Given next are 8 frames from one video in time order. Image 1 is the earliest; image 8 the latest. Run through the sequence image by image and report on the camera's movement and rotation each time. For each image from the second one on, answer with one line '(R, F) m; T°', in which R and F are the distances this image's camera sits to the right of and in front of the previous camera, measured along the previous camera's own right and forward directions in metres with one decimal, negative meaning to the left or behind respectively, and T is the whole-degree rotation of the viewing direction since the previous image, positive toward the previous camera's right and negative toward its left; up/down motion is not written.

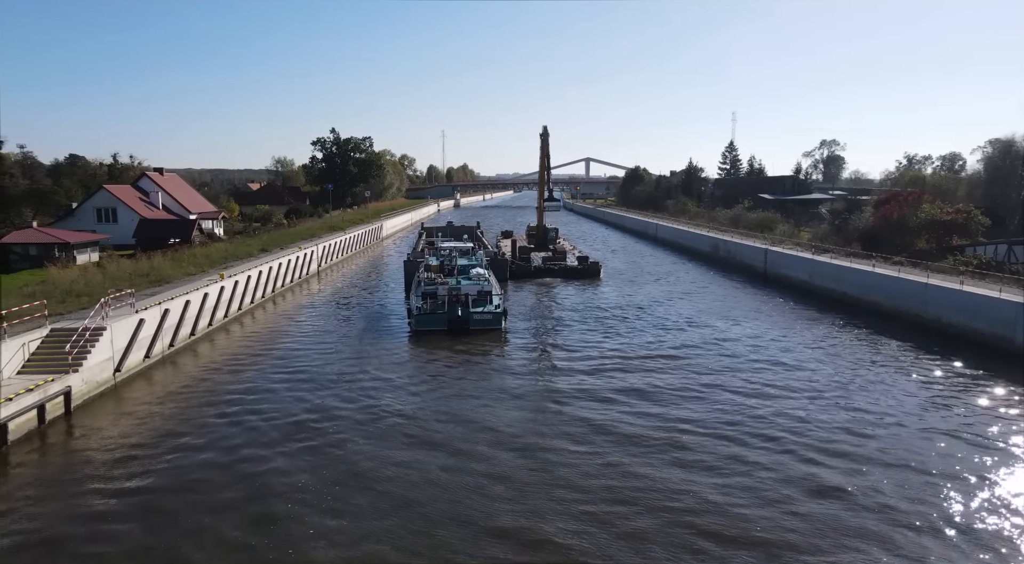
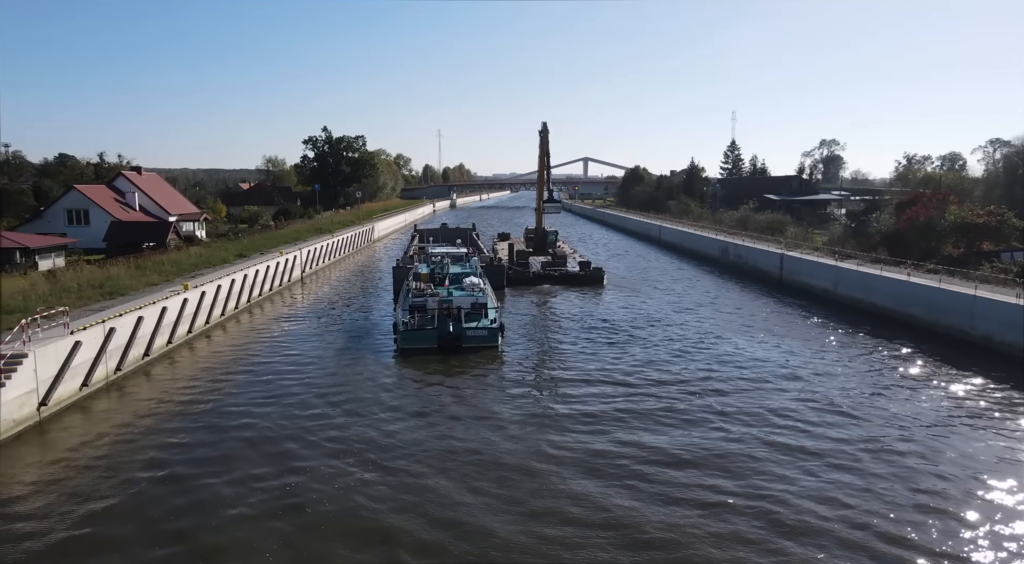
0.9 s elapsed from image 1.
(0.0, +2.5) m; 0°
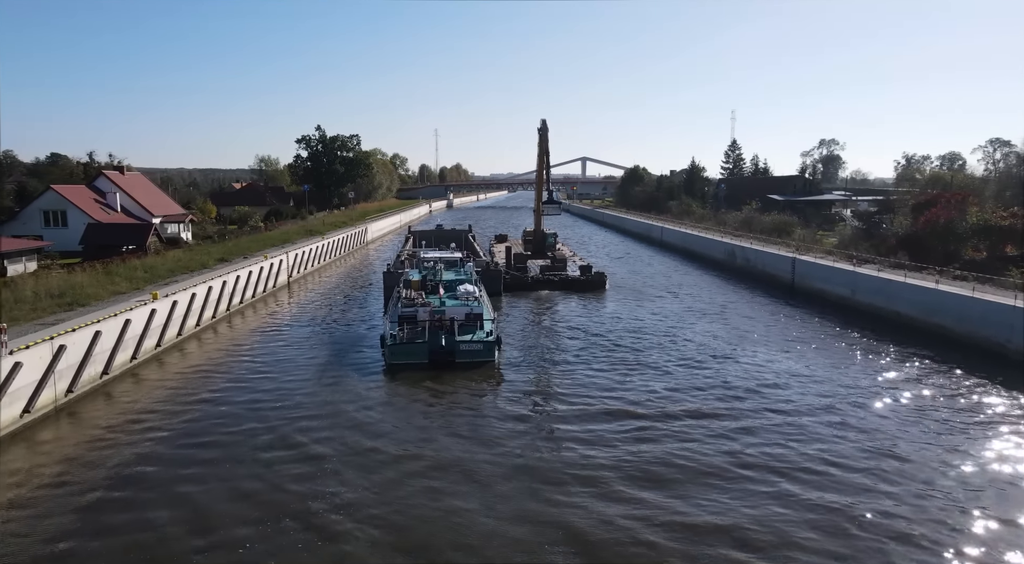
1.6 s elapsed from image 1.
(0.0, +1.7) m; 0°
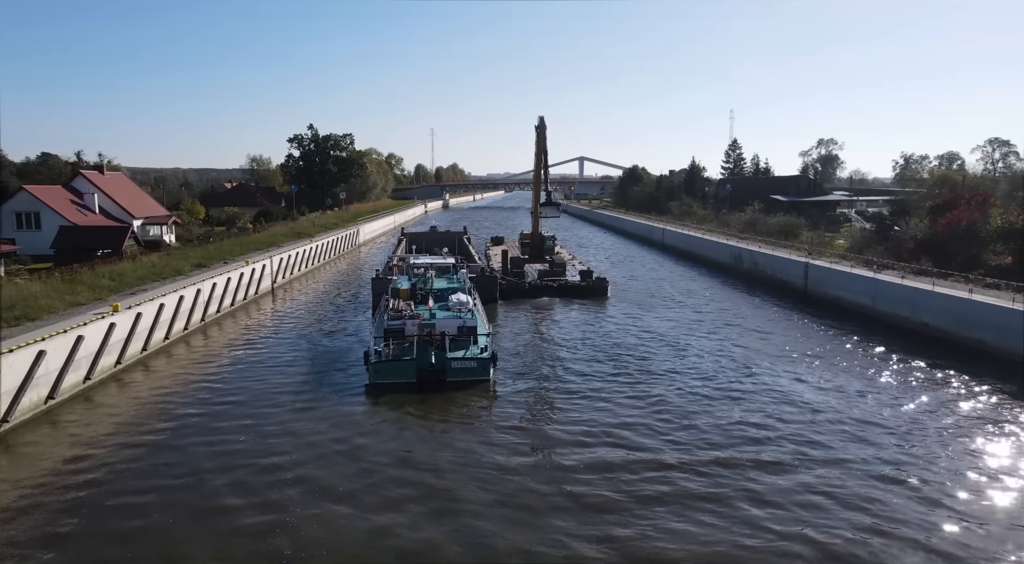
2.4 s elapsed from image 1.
(0.0, +1.8) m; 0°
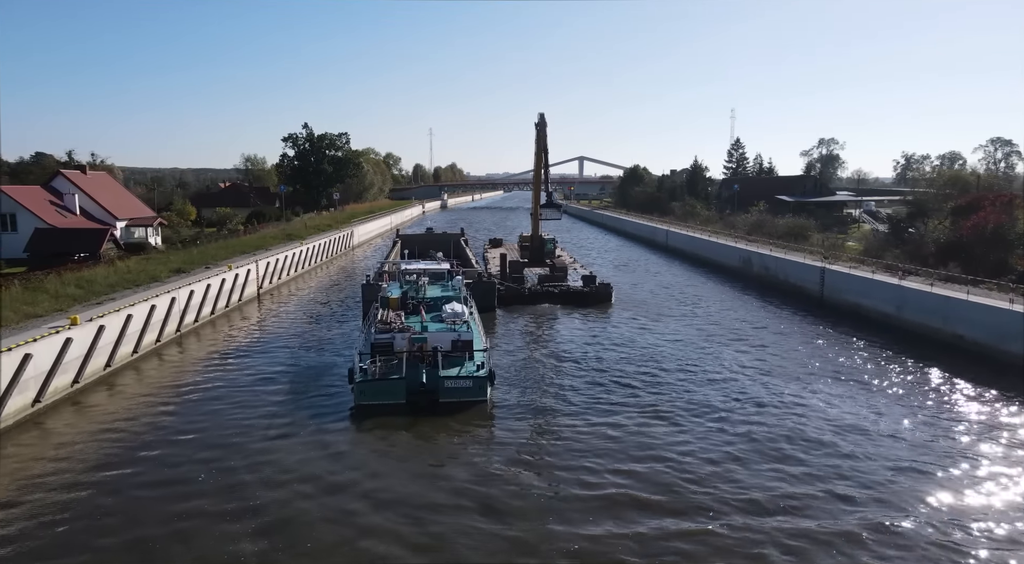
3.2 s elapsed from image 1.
(0.0, +1.7) m; 0°
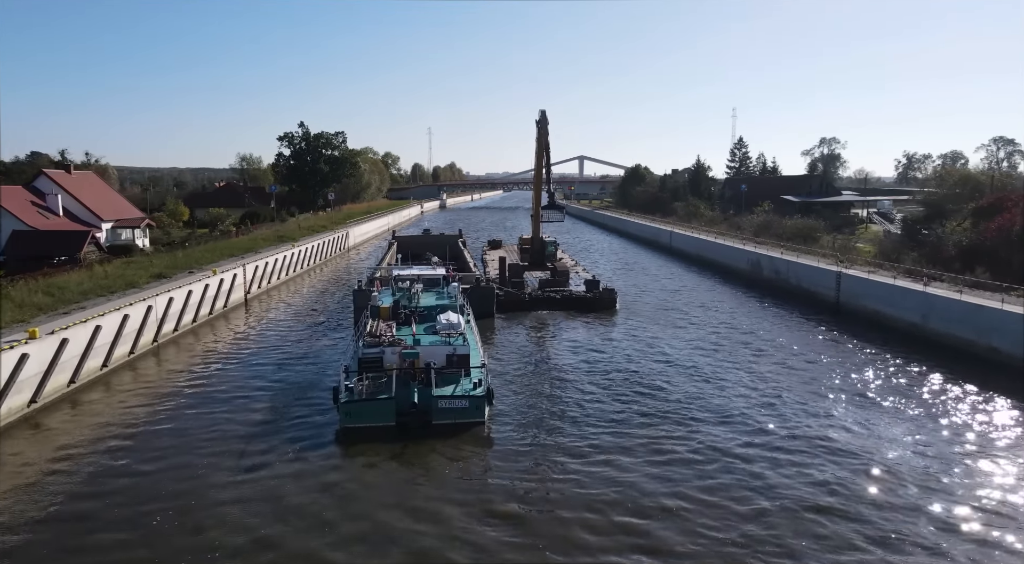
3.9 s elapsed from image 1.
(0.0, +1.4) m; 0°
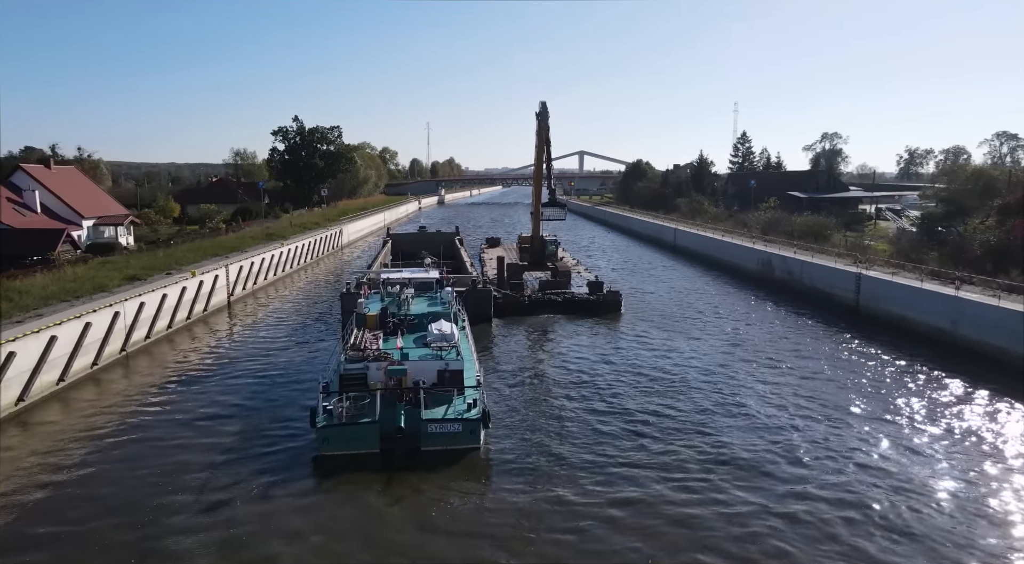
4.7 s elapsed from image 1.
(0.0, +1.6) m; 0°
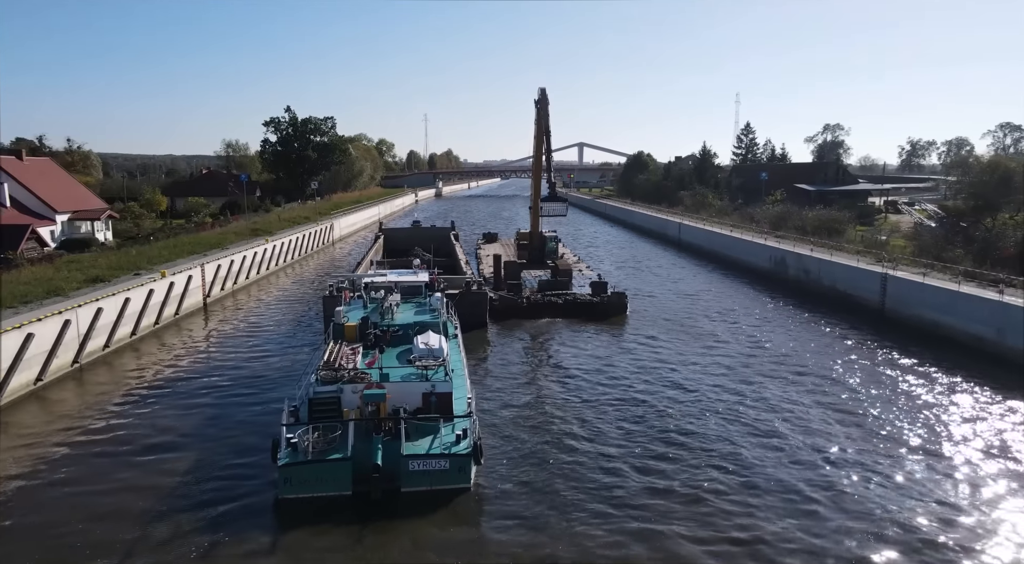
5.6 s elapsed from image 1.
(0.0, +2.0) m; 0°
